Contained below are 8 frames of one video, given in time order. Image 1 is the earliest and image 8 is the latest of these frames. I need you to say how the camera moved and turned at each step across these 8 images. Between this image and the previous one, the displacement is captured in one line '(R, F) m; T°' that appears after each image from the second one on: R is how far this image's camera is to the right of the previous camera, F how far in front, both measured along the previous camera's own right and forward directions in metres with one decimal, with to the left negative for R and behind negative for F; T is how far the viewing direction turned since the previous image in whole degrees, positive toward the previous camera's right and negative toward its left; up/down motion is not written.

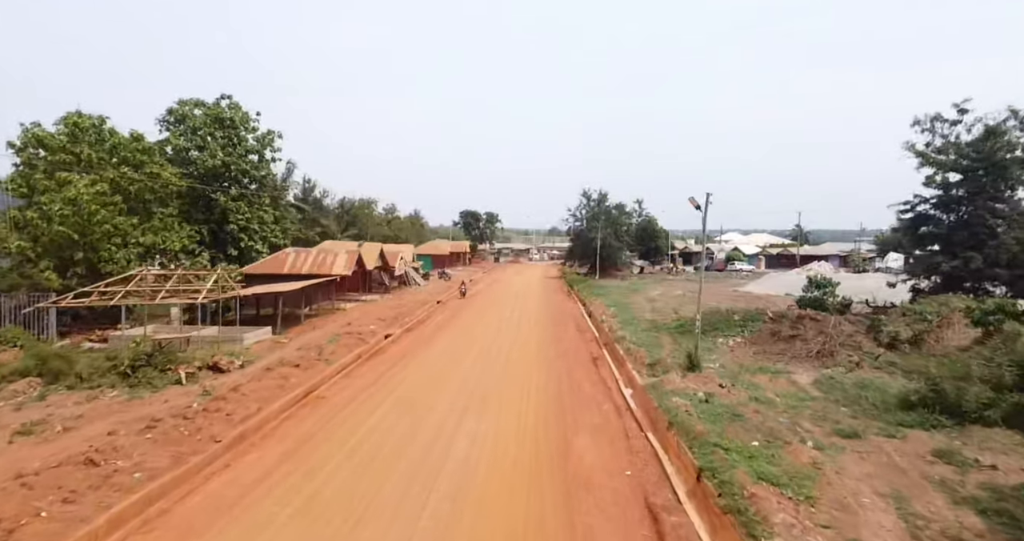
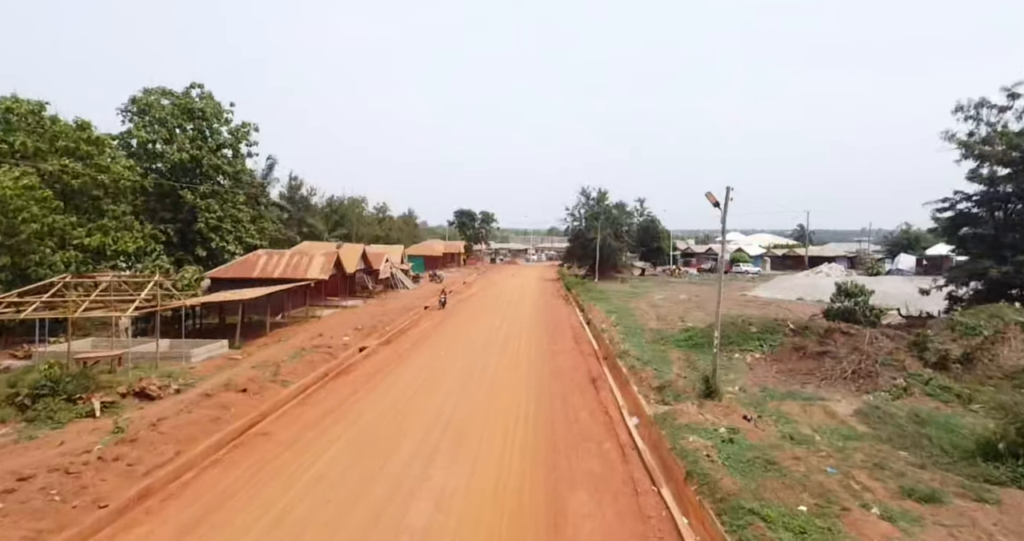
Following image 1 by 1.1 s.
(+0.3, +2.2) m; 0°
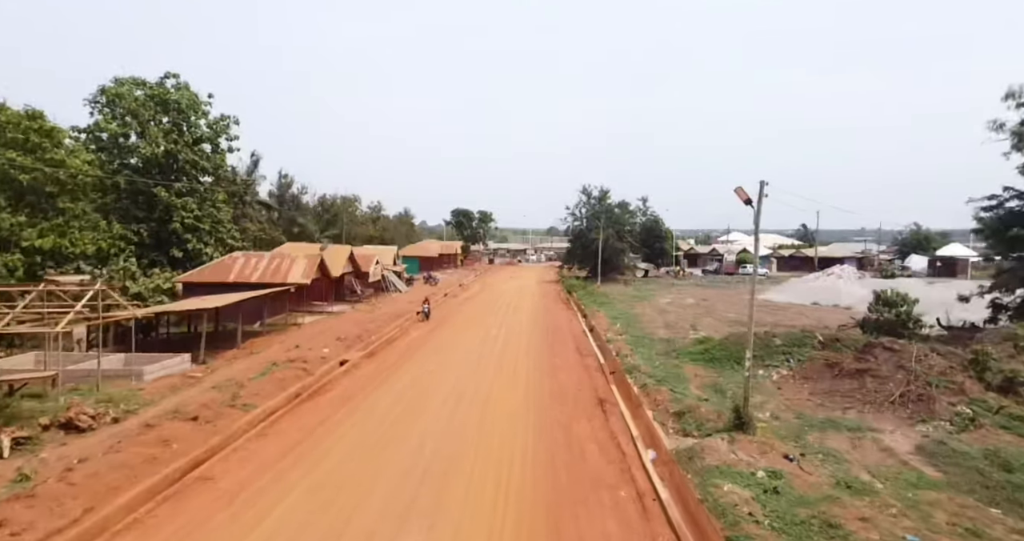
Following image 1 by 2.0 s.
(+0.1, +1.8) m; 0°
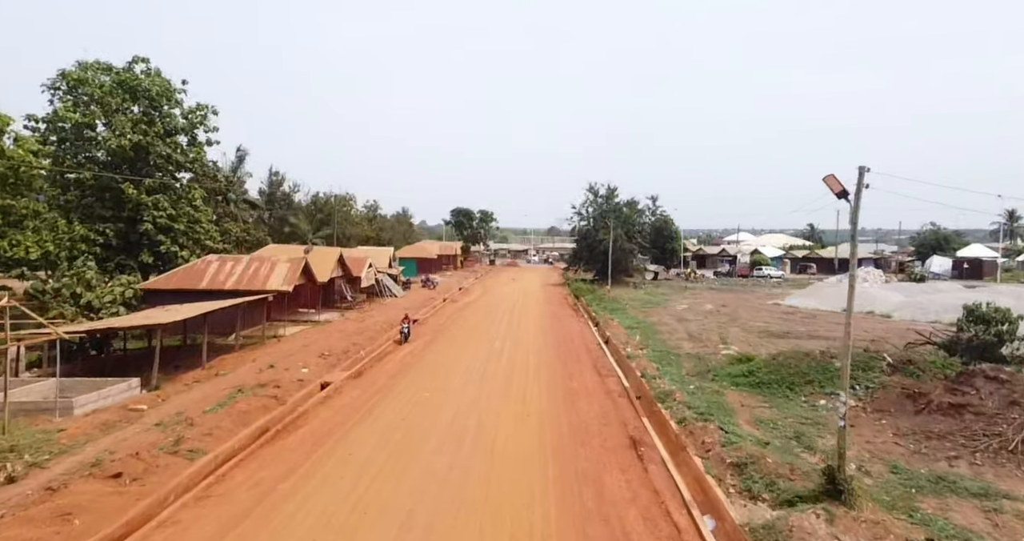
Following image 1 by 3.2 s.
(-0.2, +2.4) m; 0°
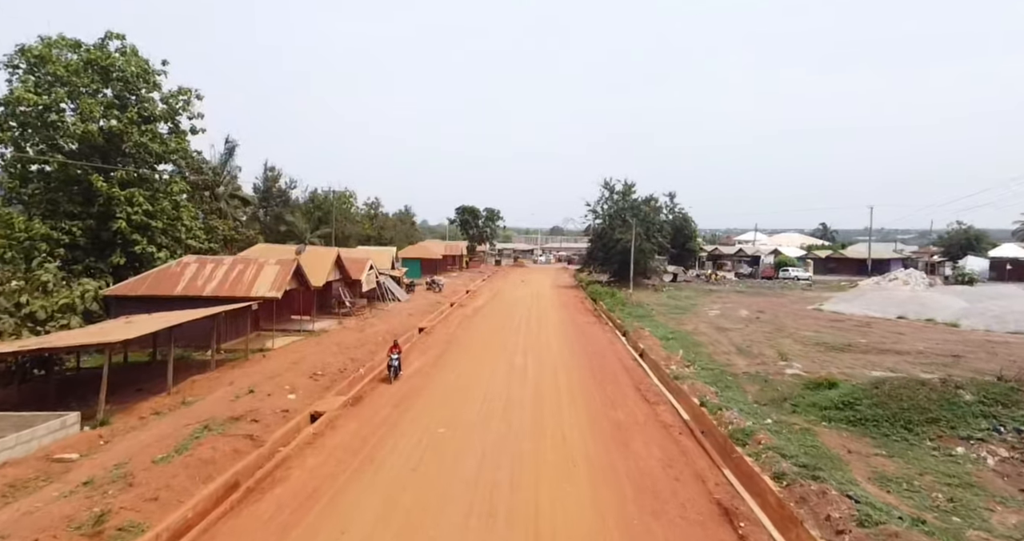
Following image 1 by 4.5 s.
(-0.7, +2.7) m; 0°
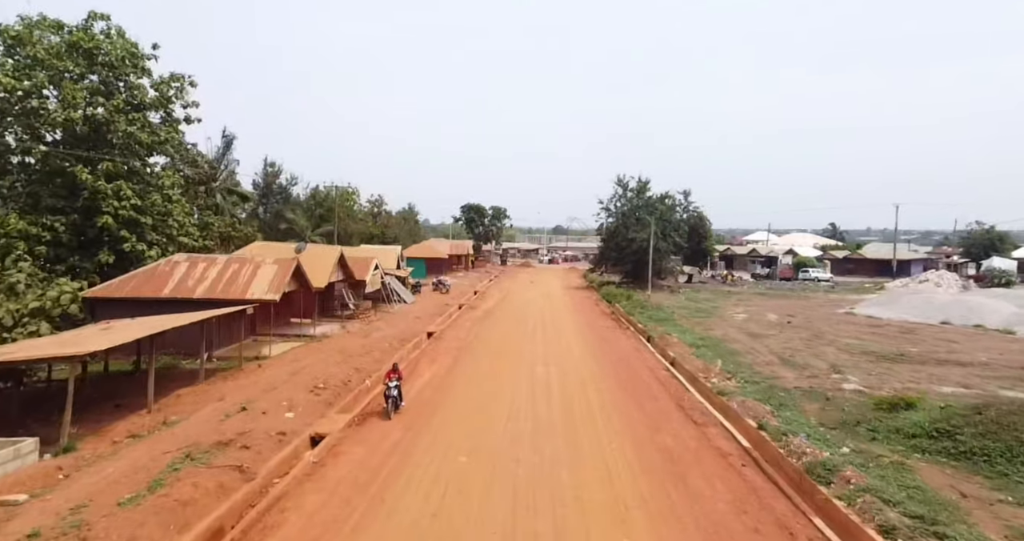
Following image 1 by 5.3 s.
(-0.6, +1.6) m; 0°
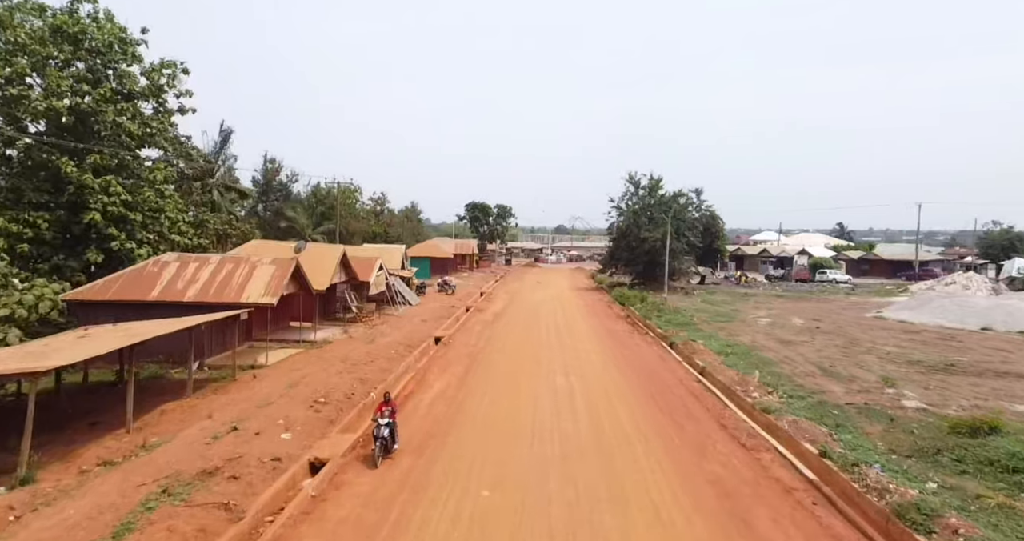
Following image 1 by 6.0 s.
(-0.5, +1.3) m; 0°
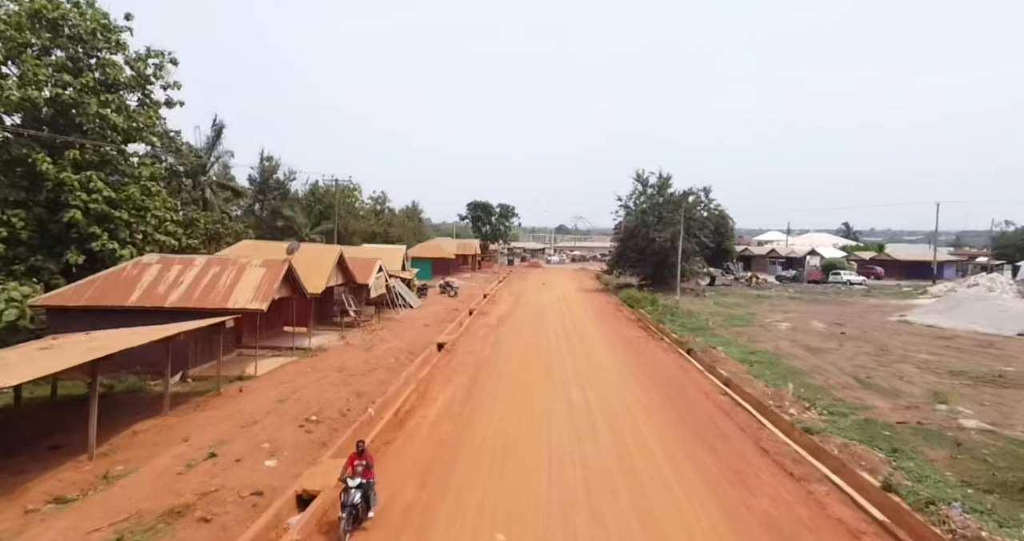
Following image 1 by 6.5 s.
(-0.3, +1.2) m; 0°
